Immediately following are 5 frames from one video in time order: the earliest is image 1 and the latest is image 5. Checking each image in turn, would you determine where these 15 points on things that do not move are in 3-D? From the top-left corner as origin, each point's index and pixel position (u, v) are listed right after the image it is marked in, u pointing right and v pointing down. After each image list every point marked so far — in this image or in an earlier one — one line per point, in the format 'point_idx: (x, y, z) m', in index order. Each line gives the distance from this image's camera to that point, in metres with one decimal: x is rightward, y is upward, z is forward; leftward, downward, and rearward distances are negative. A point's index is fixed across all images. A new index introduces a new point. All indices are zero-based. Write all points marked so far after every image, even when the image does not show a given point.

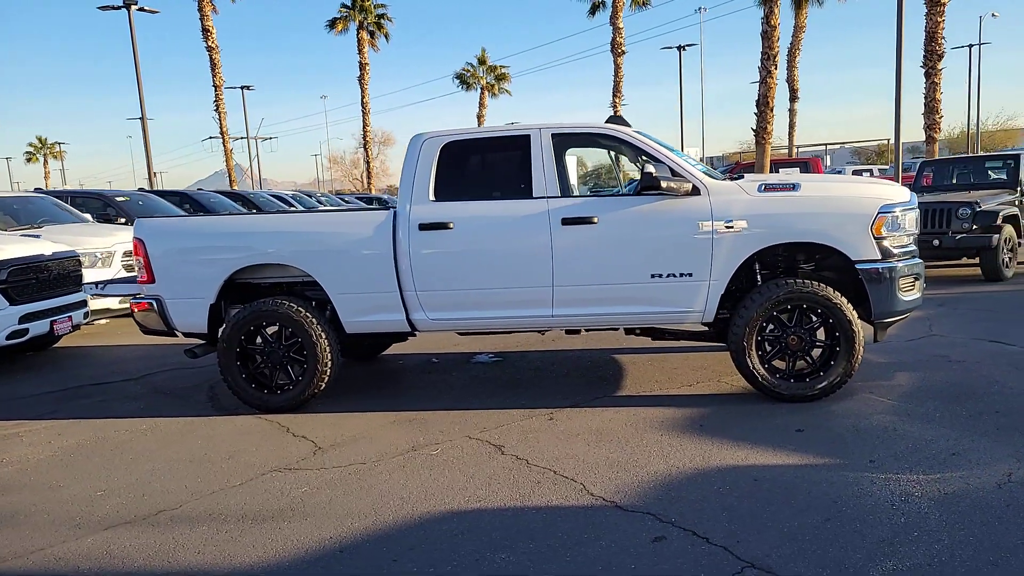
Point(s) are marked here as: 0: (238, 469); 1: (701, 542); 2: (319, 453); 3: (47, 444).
0: (-1.6, -1.0, +4.3) m
1: (+0.8, -1.1, +3.1) m
2: (-1.2, -1.0, +4.5) m
3: (-3.2, -1.0, +5.1) m
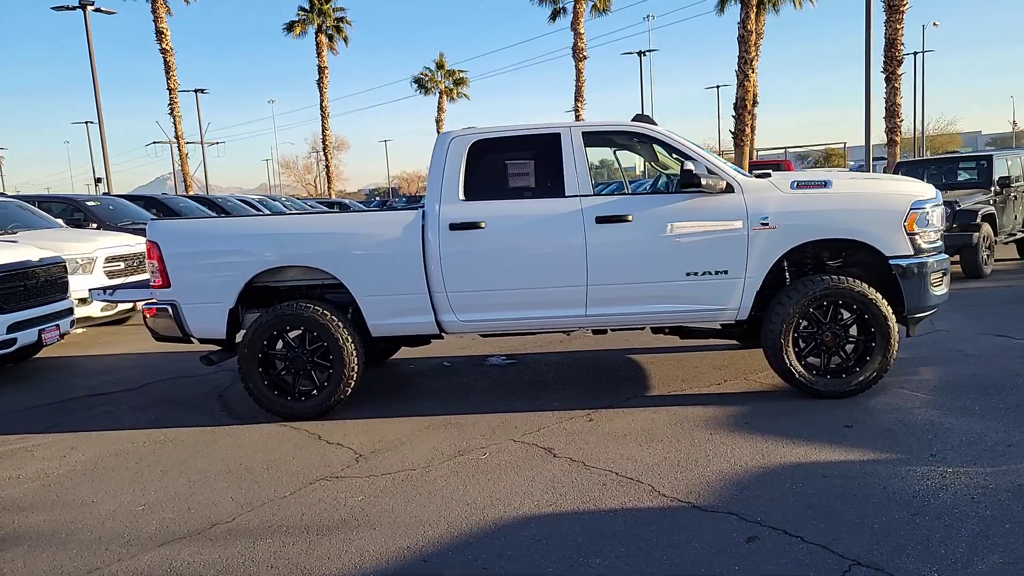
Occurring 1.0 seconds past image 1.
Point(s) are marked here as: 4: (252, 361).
0: (-1.3, -1.1, +4.1) m
1: (+1.2, -1.0, +3.0) m
2: (-0.9, -1.0, +4.4) m
3: (-2.9, -1.1, +4.8) m
4: (-1.8, -0.5, +5.3) m
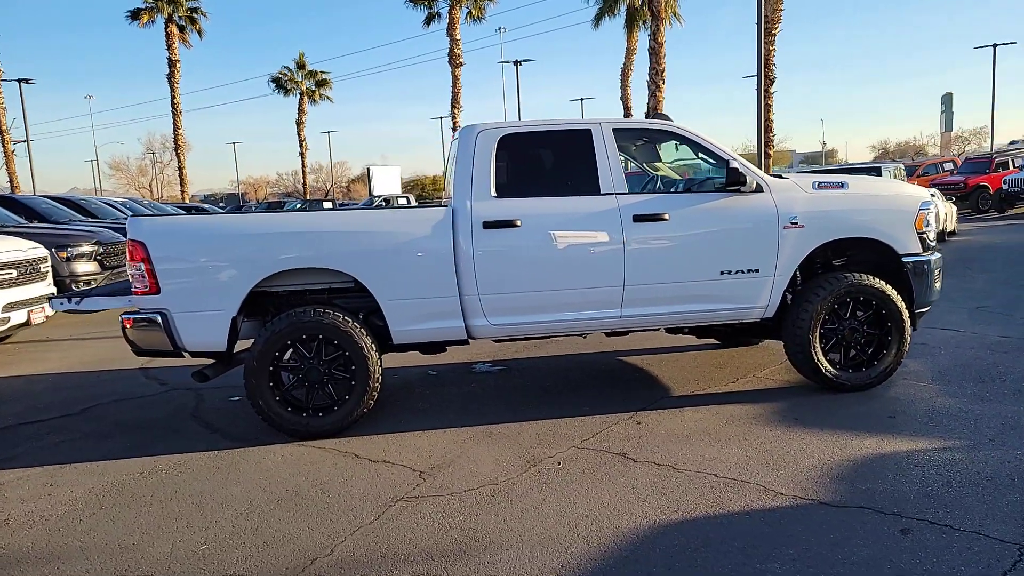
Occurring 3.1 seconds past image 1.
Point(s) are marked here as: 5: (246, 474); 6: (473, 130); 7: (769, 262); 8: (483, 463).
0: (-0.8, -1.1, +3.7) m
1: (+1.8, -1.0, +3.1) m
2: (-0.4, -1.0, +4.0) m
3: (-2.5, -1.1, +4.0) m
4: (-1.6, -0.6, +4.7) m
5: (-1.5, -1.0, +4.2) m
6: (-0.3, +1.1, +5.2) m
7: (+1.8, +0.2, +5.2) m
8: (-0.2, -1.0, +4.2) m
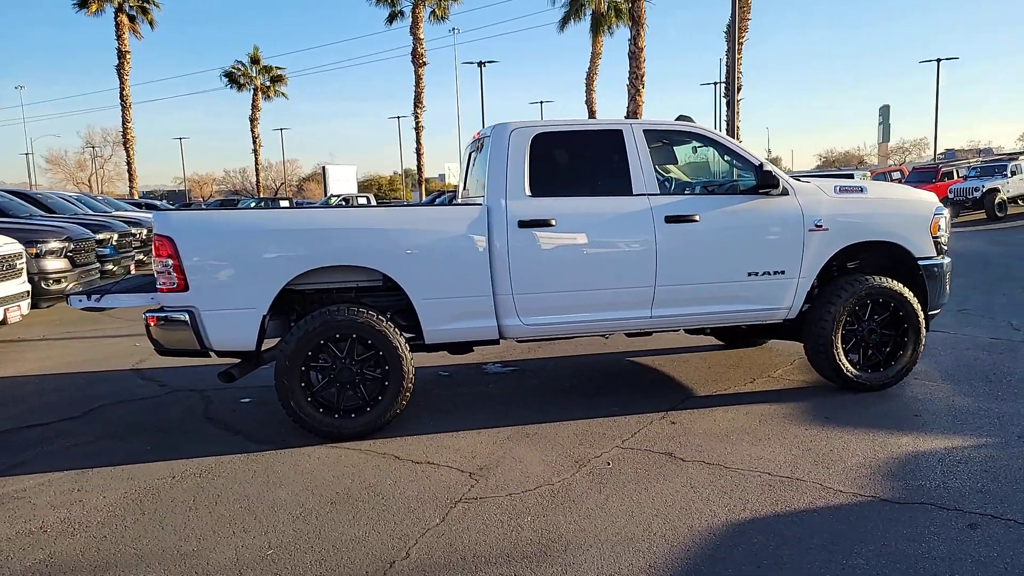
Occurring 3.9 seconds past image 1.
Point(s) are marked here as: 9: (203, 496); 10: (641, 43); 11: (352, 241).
0: (-0.5, -1.1, +3.6) m
1: (+2.1, -1.0, +3.2) m
2: (-0.2, -1.0, +4.0) m
3: (-2.2, -1.1, +3.9) m
4: (-1.3, -0.5, +4.6) m
5: (-1.2, -1.0, +4.1) m
6: (-0.1, +1.1, +5.1) m
7: (+2.0, +0.2, +5.3) m
8: (+0.1, -1.0, +4.2) m
9: (-1.6, -1.1, +3.9) m
10: (+2.6, +4.9, +14.8) m
11: (-1.0, +0.3, +4.7) m
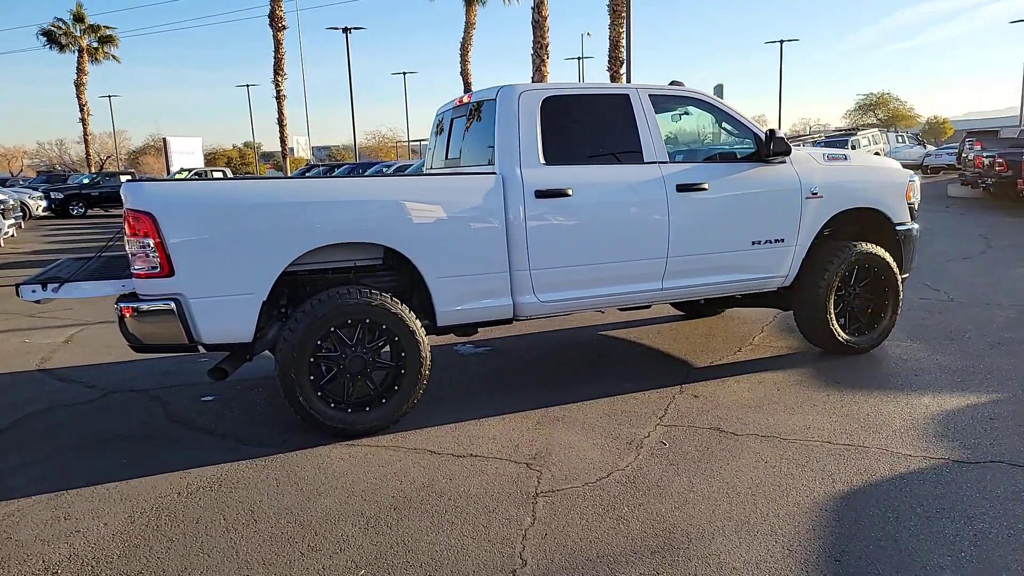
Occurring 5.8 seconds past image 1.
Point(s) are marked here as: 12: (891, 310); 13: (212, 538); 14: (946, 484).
0: (-0.1, -1.0, +3.3) m
1: (+2.6, -0.8, +3.3) m
2: (+0.2, -0.9, +3.7) m
3: (-1.9, -1.0, +3.2) m
4: (-1.1, -0.4, +4.1) m
5: (-0.9, -0.9, +3.6) m
6: (0.0, +1.3, +4.8) m
7: (+2.0, +0.4, +5.3) m
8: (+0.4, -0.8, +3.9) m
9: (-1.2, -1.0, +3.3) m
10: (+0.6, +5.4, +14.6) m
11: (-0.8, +0.4, +4.2) m
12: (+2.9, -0.2, +5.6) m
13: (-1.2, -1.0, +3.1) m
14: (+1.9, -0.9, +3.3) m
